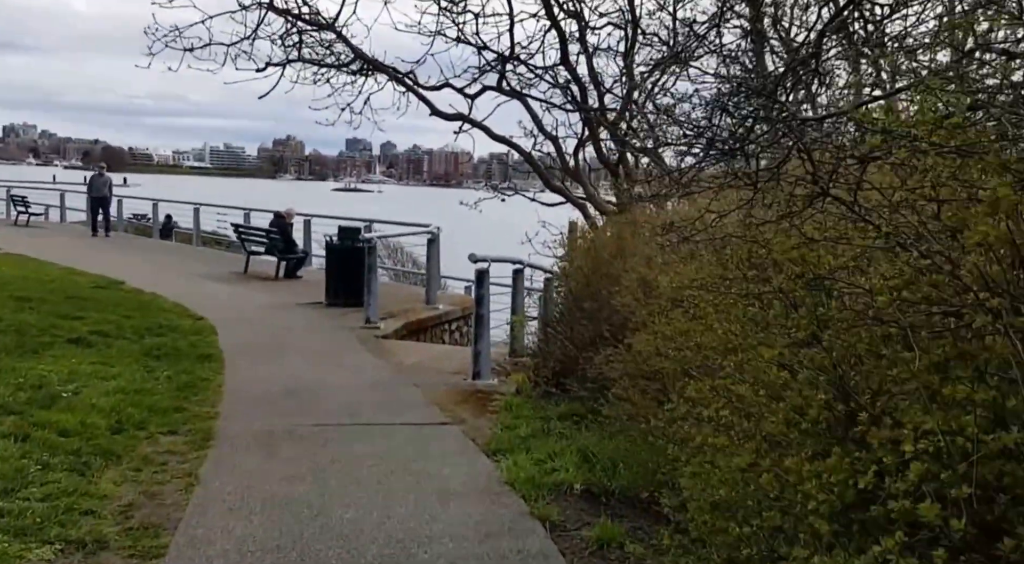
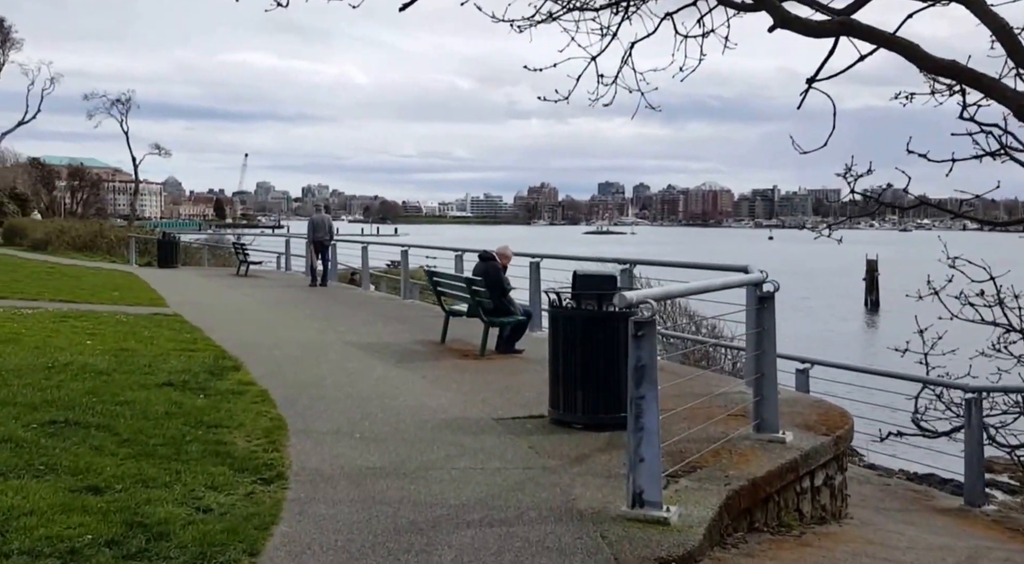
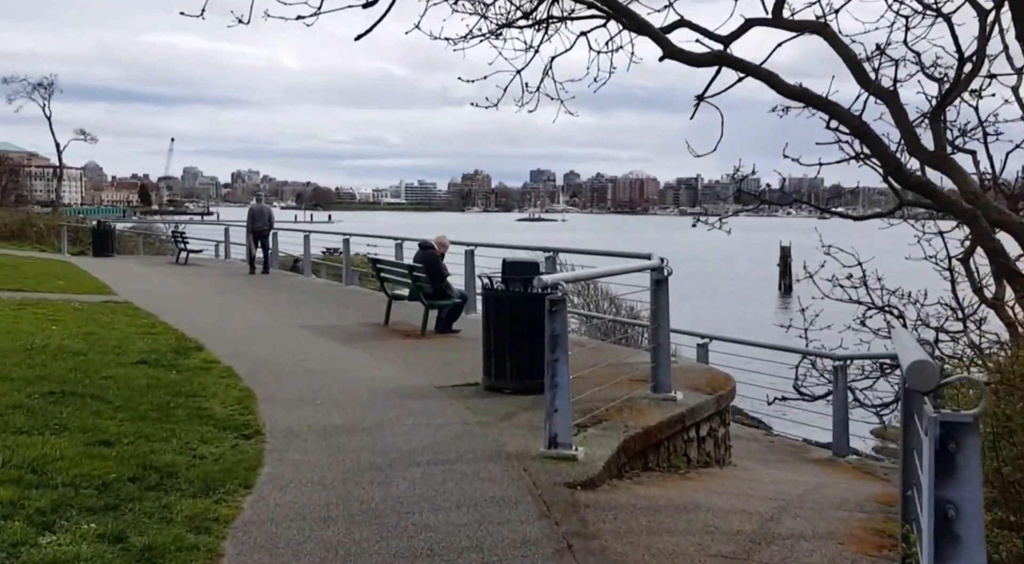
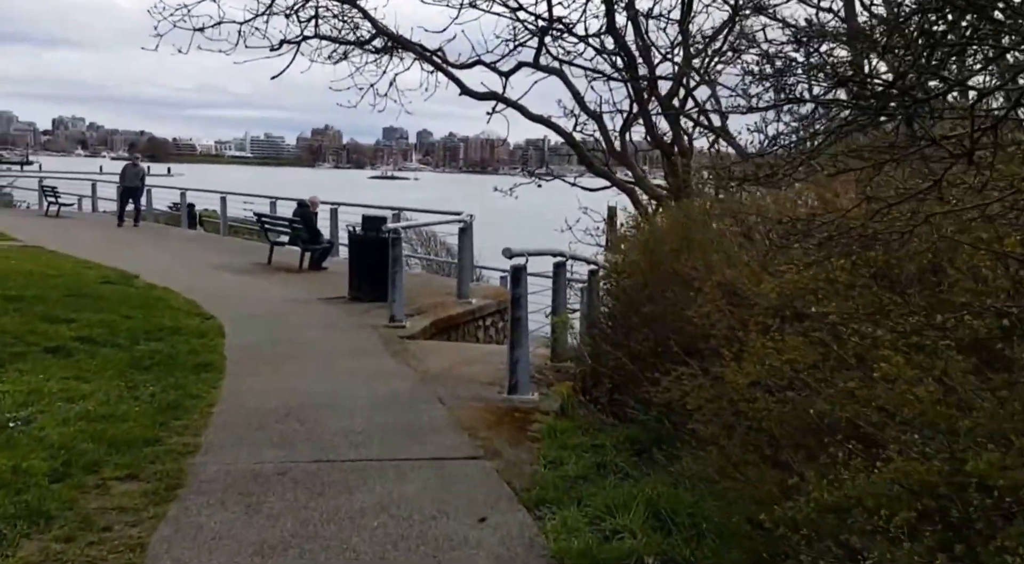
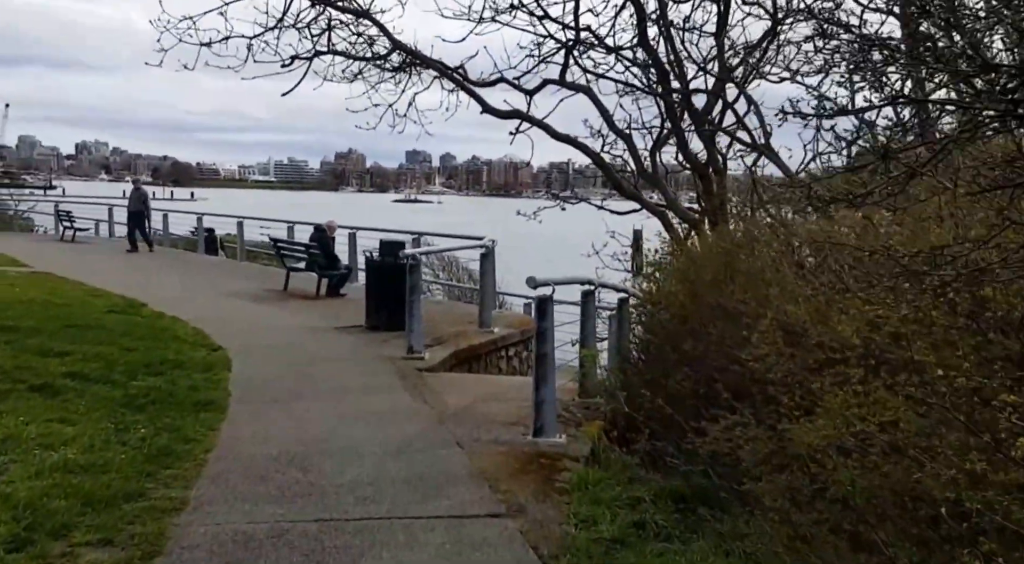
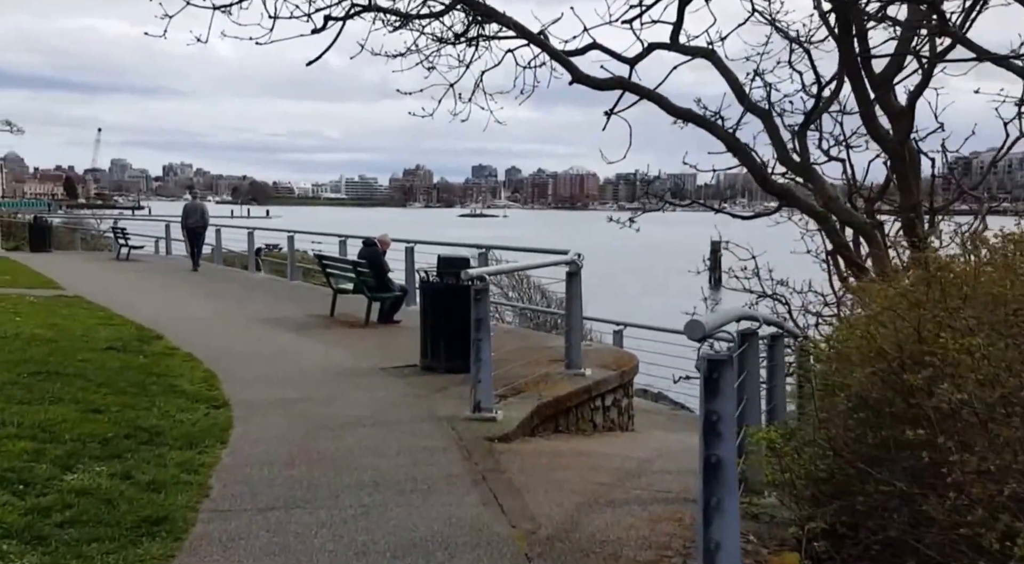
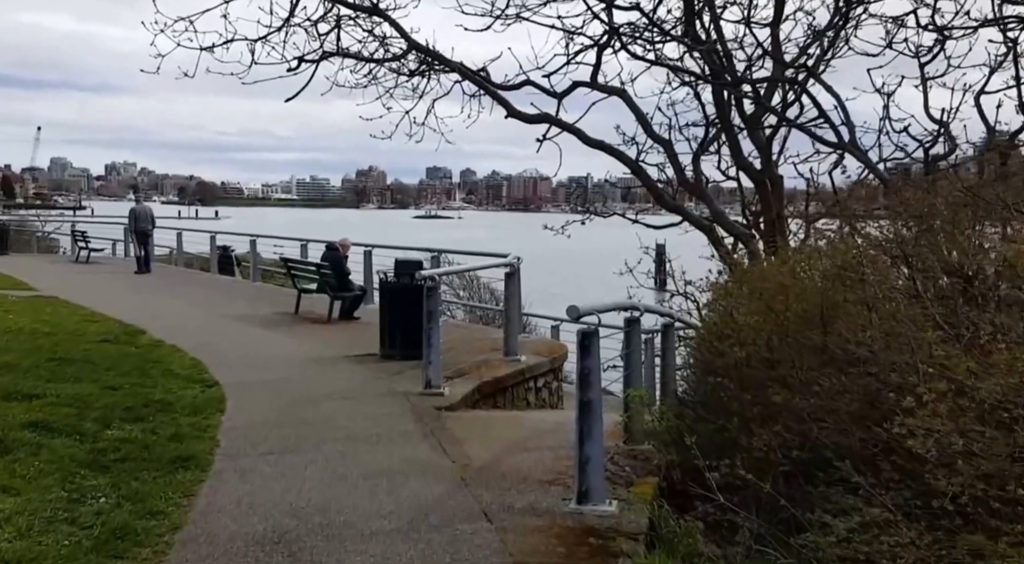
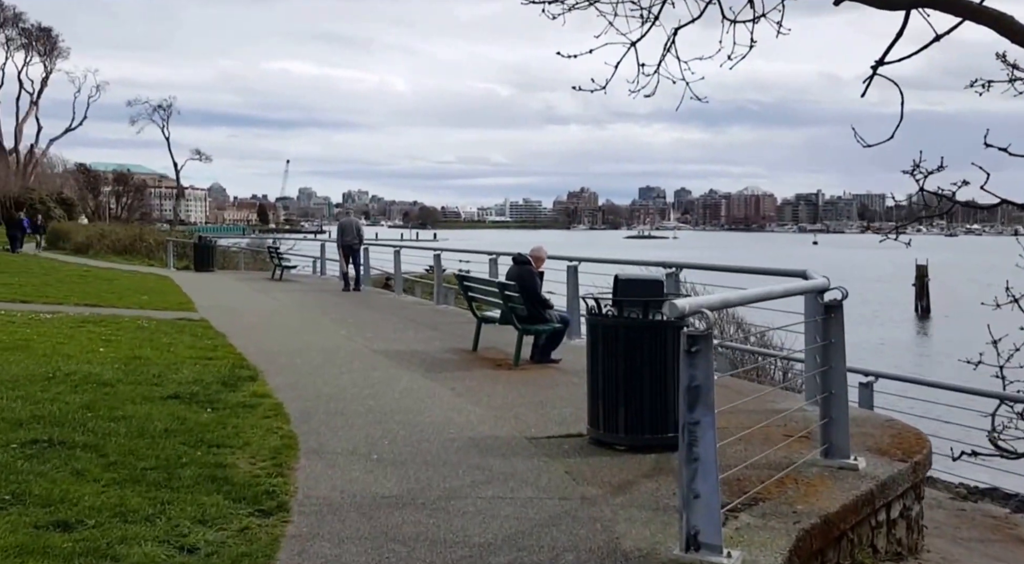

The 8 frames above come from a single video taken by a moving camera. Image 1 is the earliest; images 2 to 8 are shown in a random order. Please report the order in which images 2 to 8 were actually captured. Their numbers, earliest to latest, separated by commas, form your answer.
4, 5, 7, 6, 3, 2, 8
